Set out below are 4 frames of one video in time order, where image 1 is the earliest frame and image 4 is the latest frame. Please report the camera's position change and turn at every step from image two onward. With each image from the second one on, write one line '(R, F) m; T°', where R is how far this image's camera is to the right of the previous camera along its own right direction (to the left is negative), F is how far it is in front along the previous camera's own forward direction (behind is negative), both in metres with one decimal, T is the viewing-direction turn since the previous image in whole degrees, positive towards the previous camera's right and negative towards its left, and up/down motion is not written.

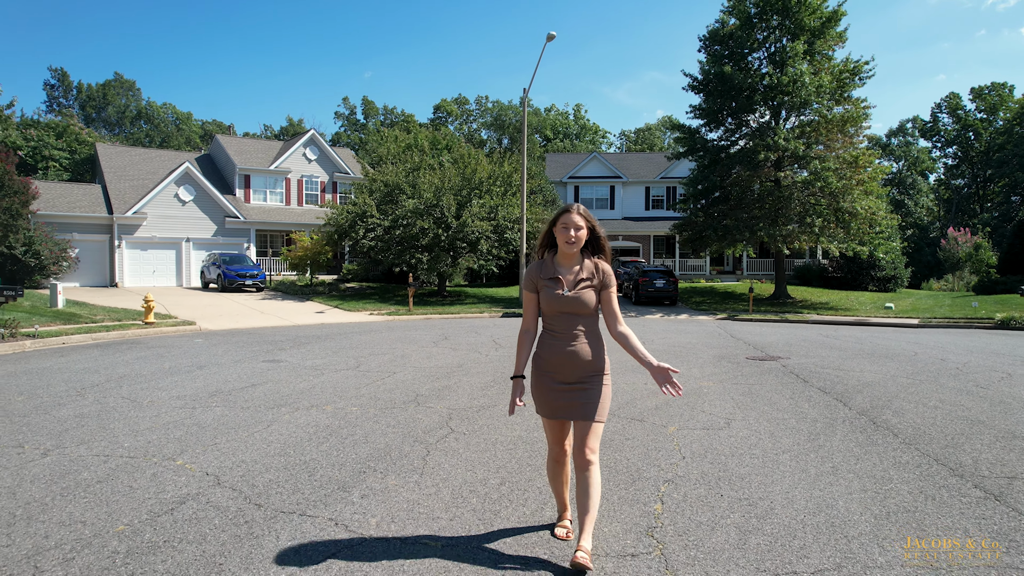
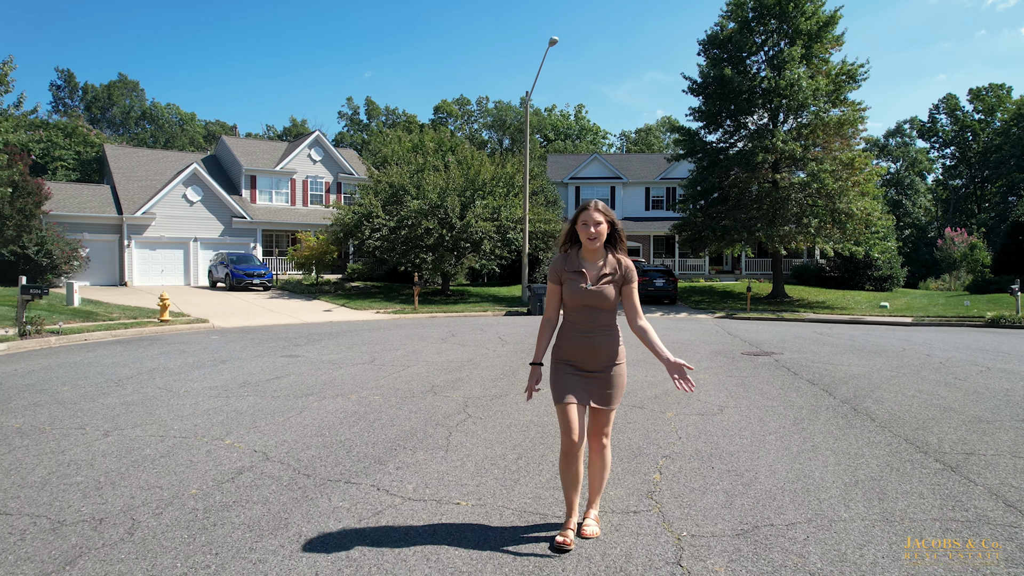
(-0.1, -0.5) m; 0°
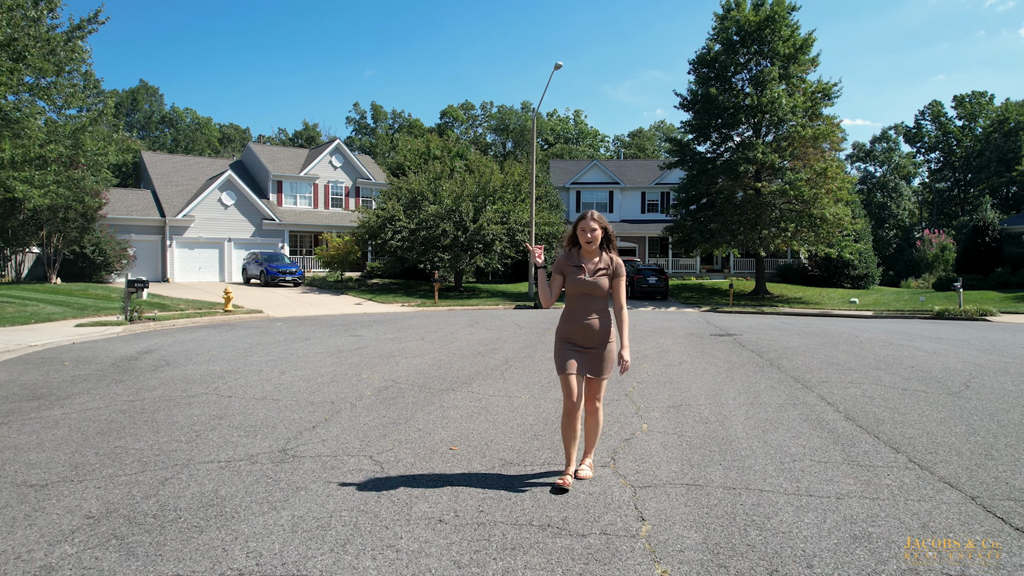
(-0.5, -2.9) m; 0°
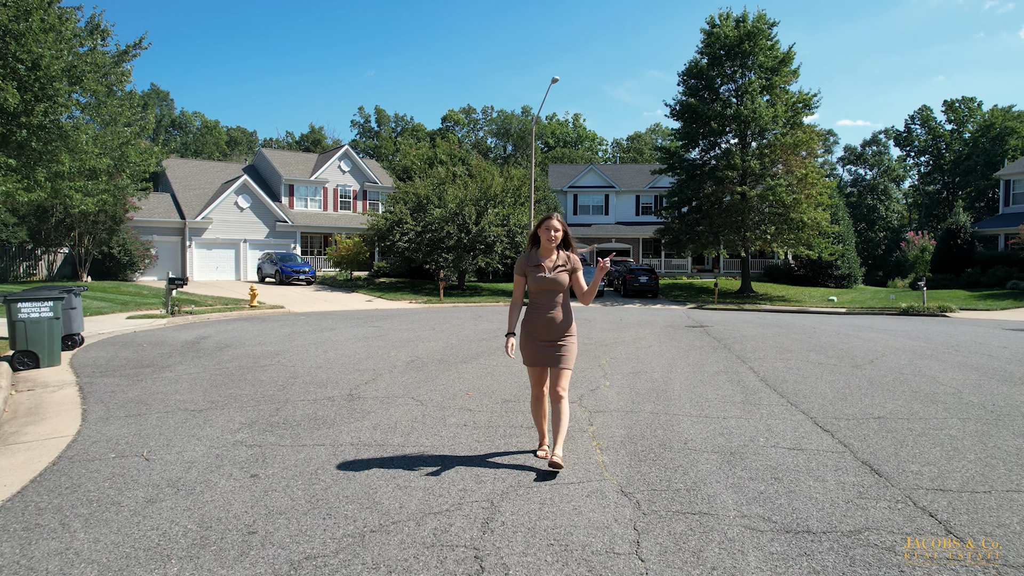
(0.0, -1.9) m; 0°
